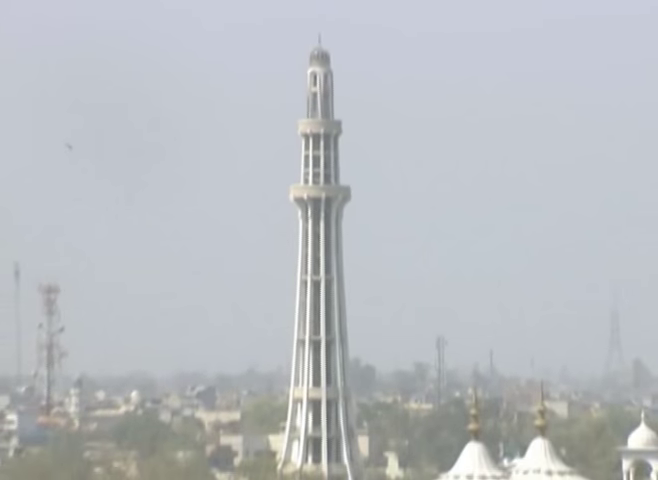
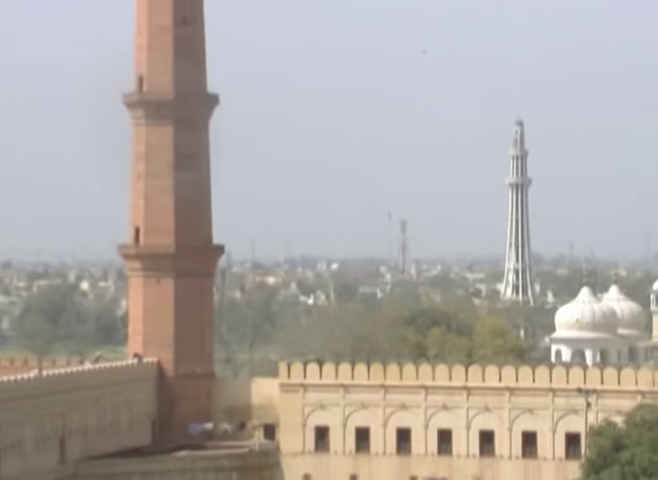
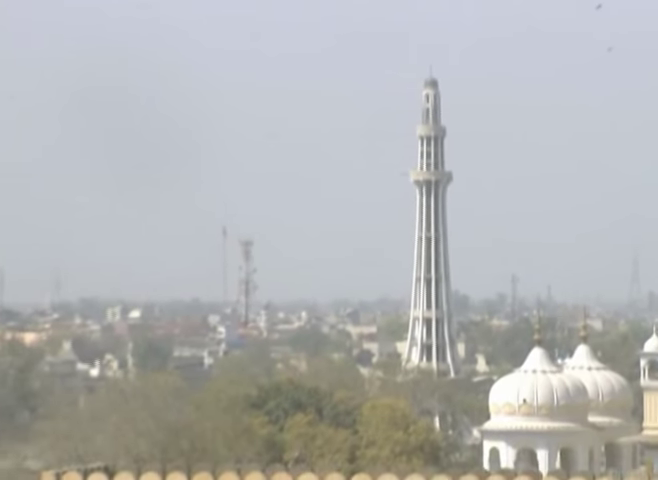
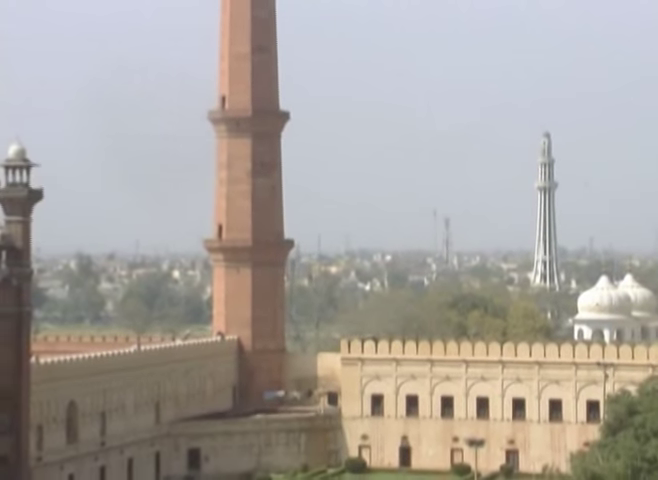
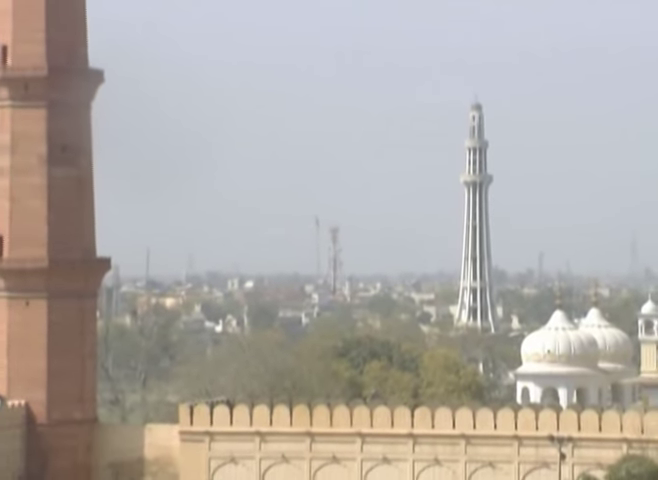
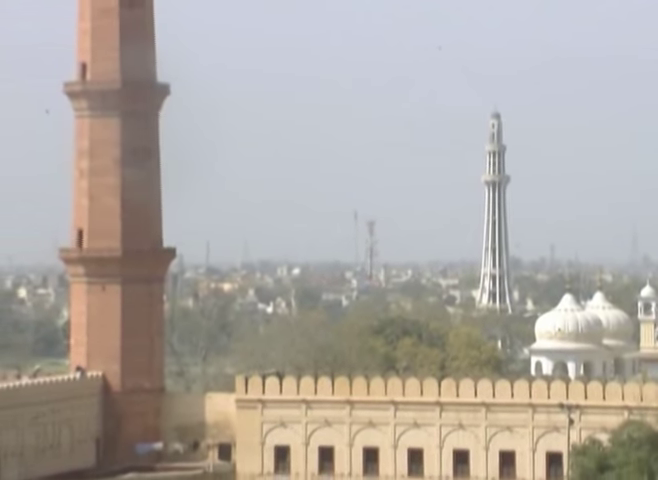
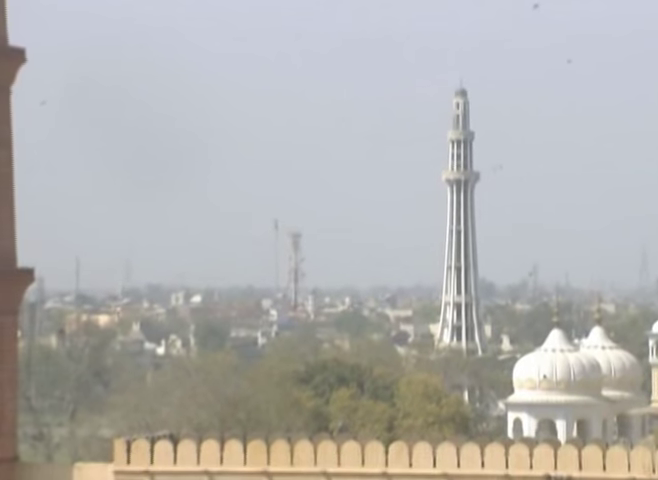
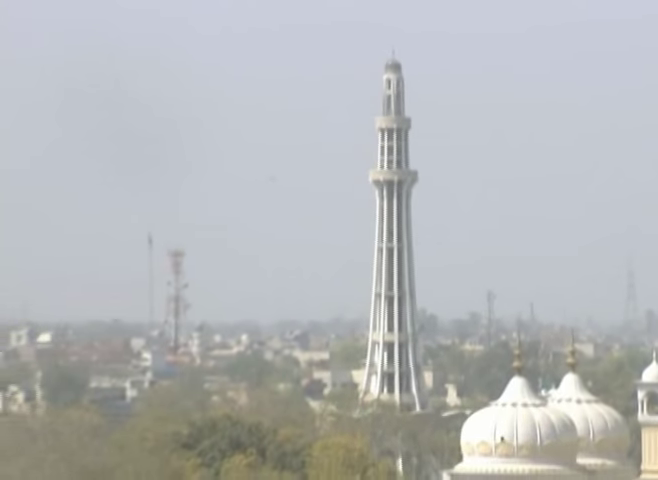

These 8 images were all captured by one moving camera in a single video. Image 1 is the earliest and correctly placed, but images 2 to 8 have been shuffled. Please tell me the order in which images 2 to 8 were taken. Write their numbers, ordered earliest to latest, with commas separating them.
8, 3, 7, 5, 6, 2, 4
